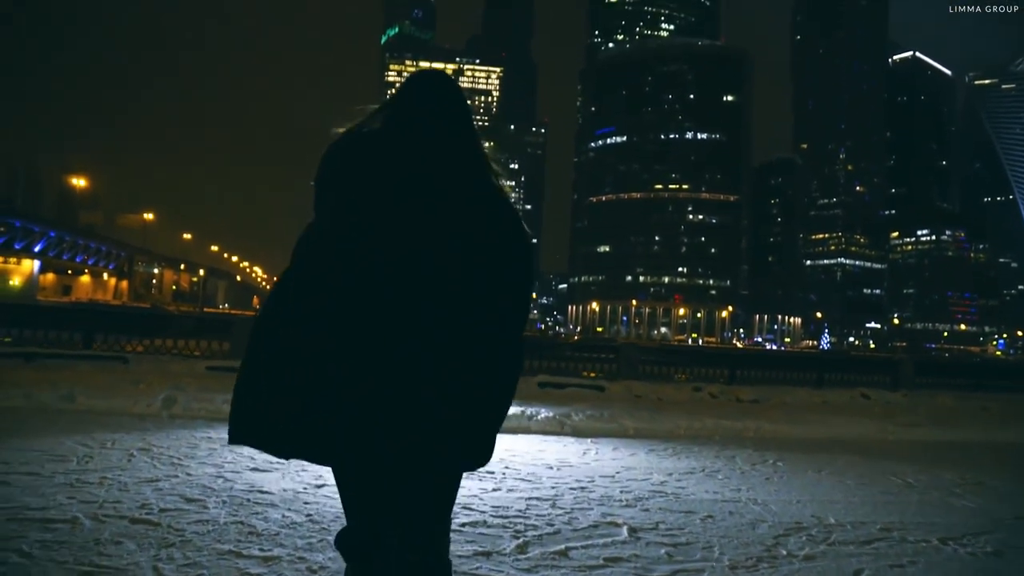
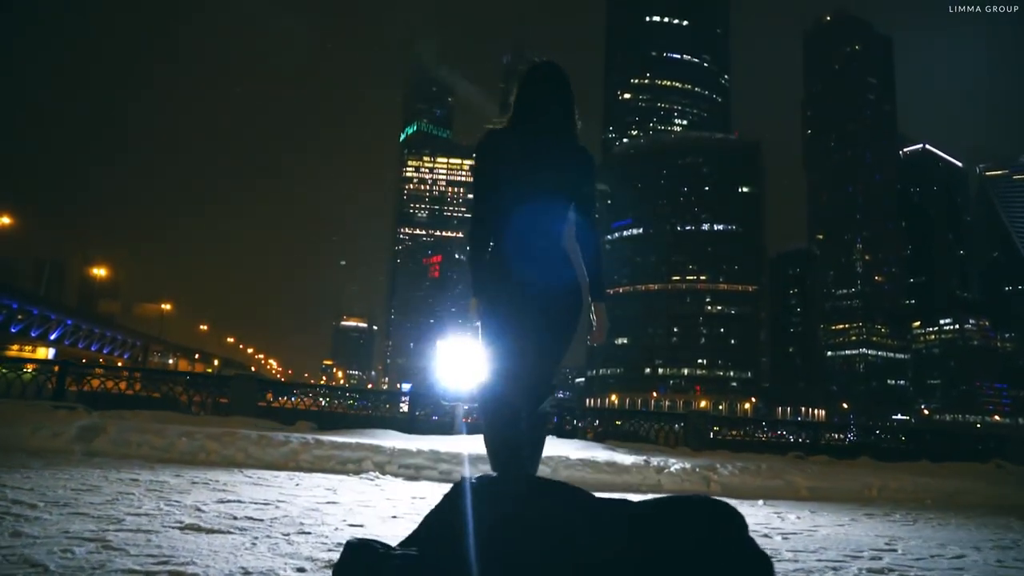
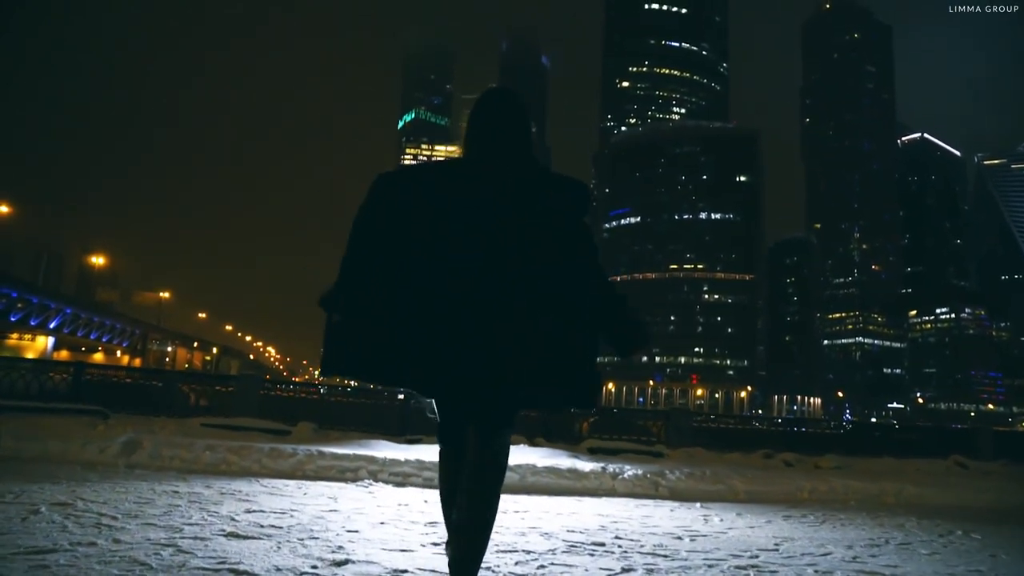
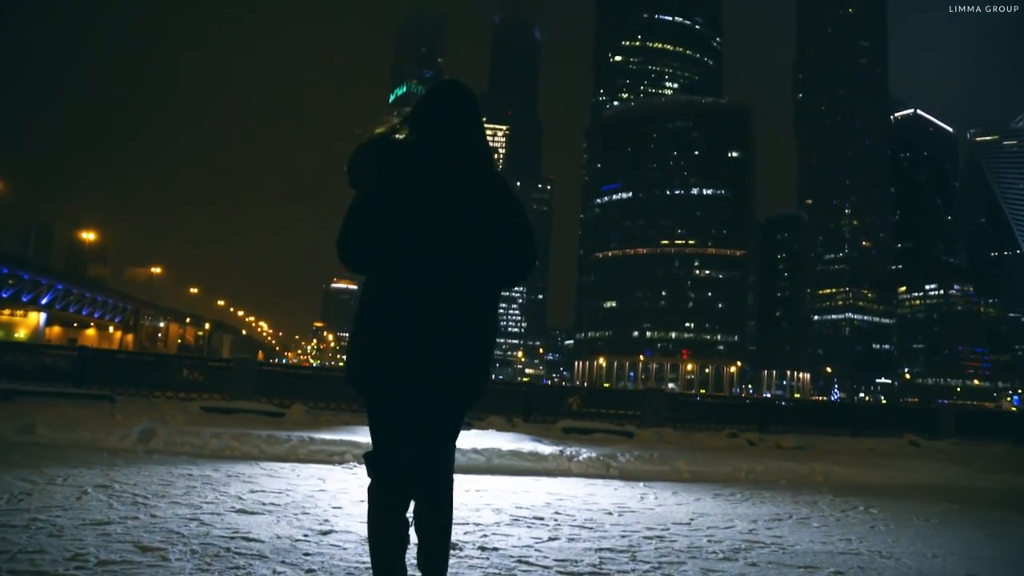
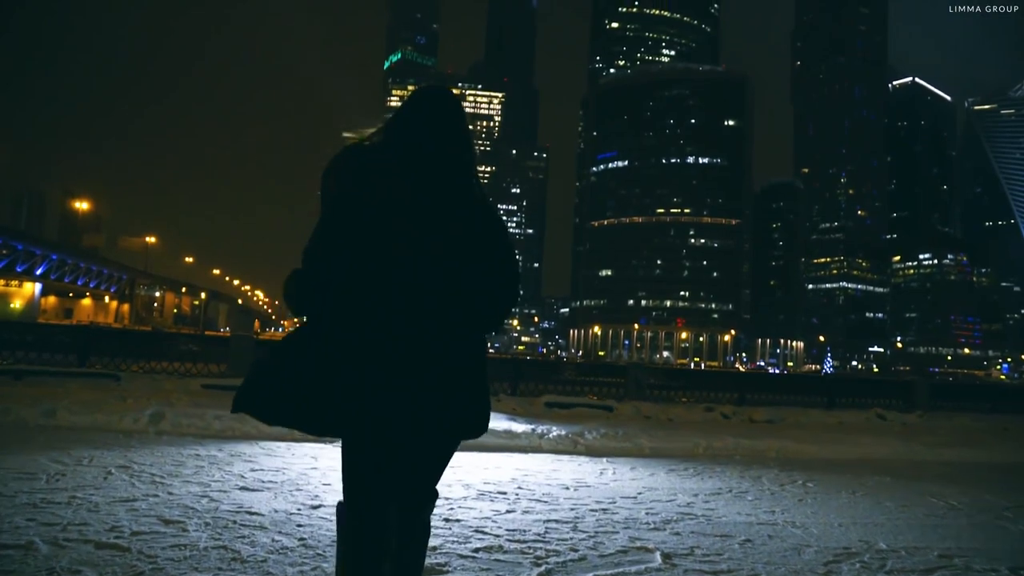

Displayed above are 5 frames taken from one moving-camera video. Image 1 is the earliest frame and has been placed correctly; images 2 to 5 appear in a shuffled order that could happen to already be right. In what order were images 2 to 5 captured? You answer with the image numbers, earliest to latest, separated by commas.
5, 4, 3, 2
